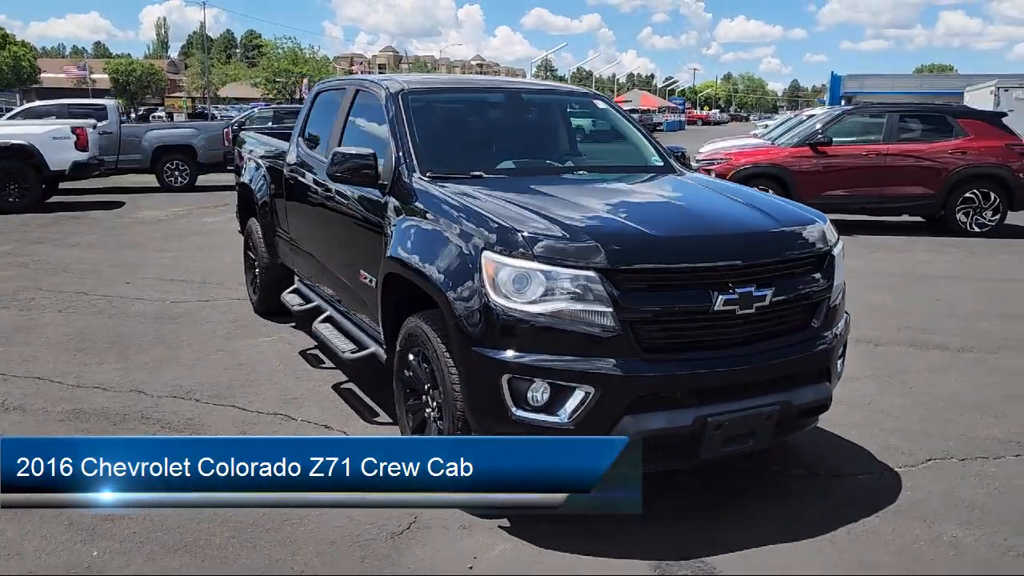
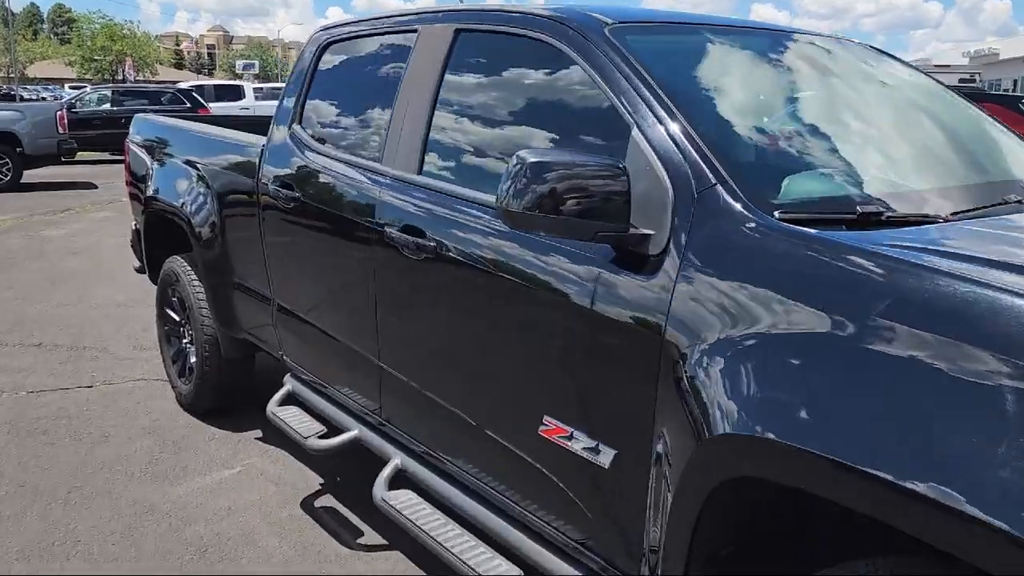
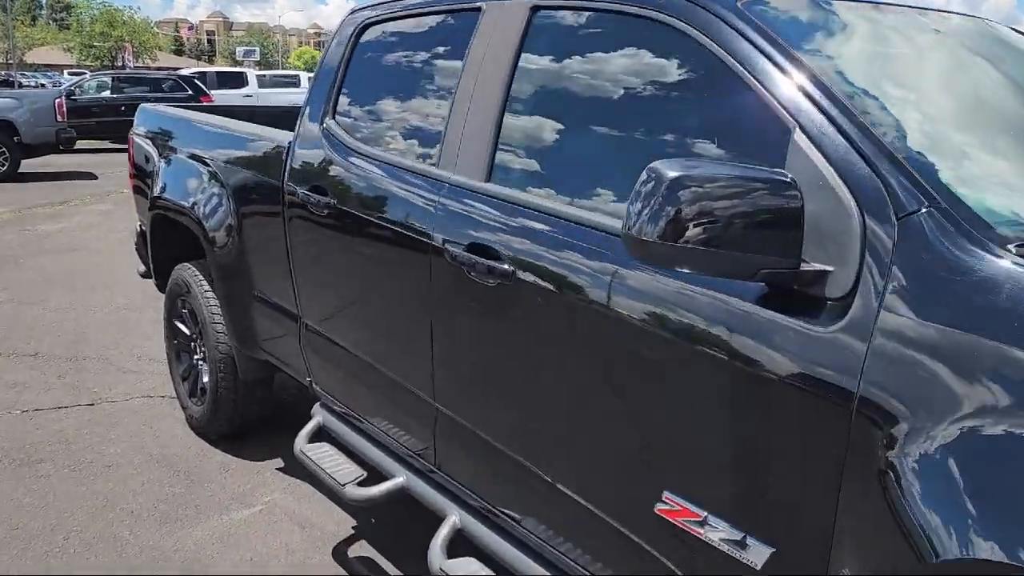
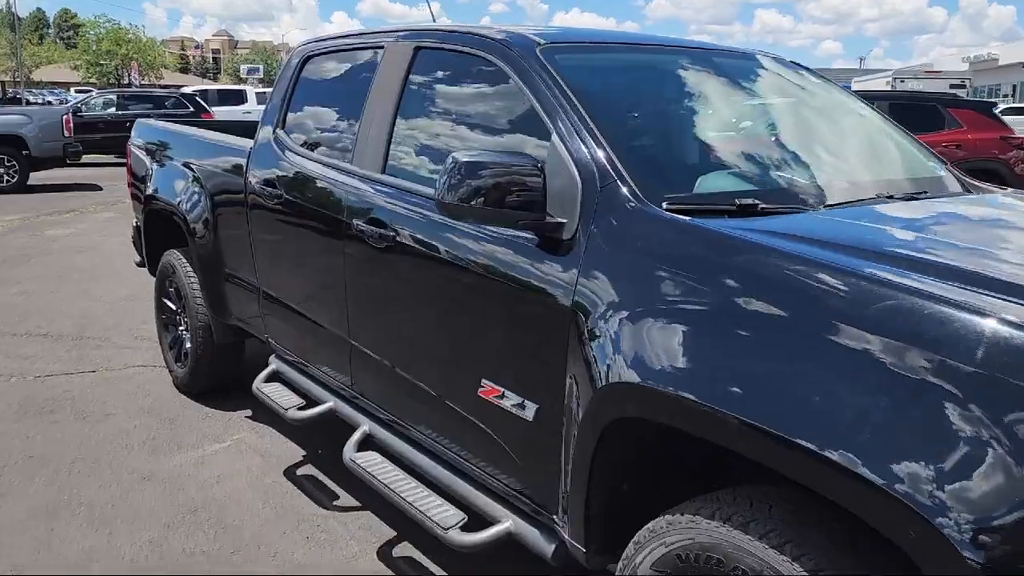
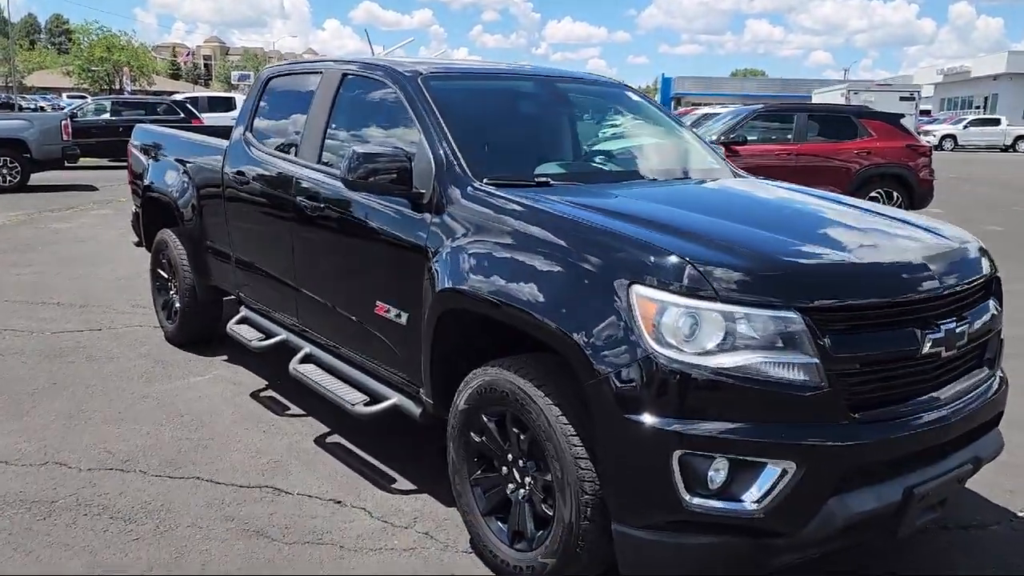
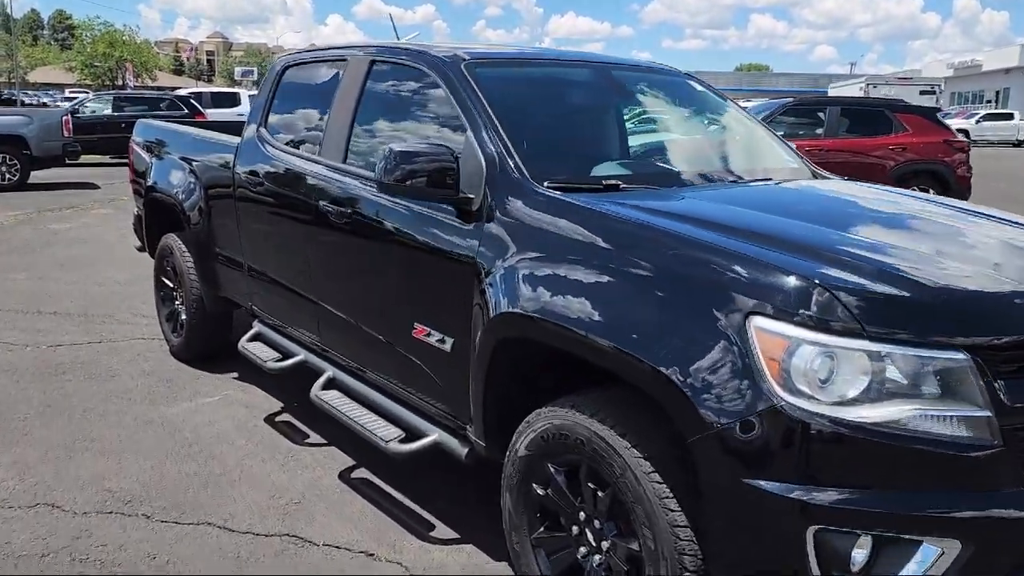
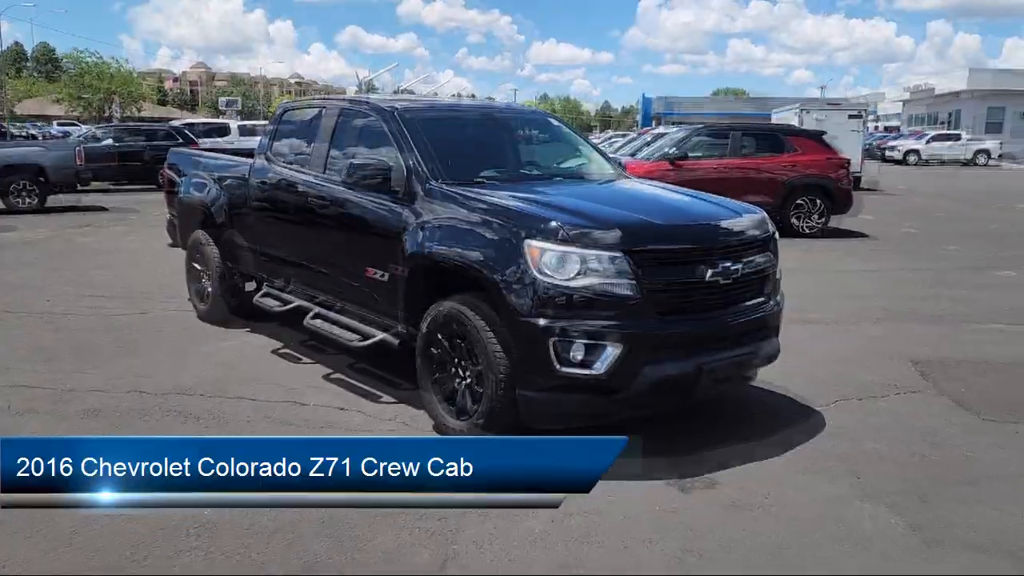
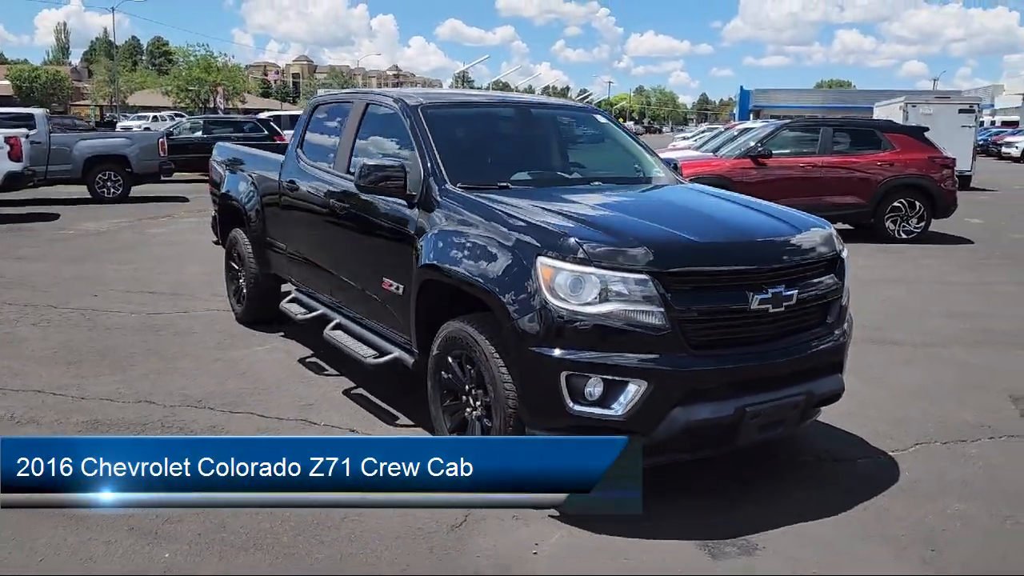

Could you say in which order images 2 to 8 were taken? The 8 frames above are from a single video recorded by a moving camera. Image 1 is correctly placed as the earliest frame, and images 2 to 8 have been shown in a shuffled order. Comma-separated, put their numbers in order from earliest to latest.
8, 7, 5, 6, 4, 2, 3
